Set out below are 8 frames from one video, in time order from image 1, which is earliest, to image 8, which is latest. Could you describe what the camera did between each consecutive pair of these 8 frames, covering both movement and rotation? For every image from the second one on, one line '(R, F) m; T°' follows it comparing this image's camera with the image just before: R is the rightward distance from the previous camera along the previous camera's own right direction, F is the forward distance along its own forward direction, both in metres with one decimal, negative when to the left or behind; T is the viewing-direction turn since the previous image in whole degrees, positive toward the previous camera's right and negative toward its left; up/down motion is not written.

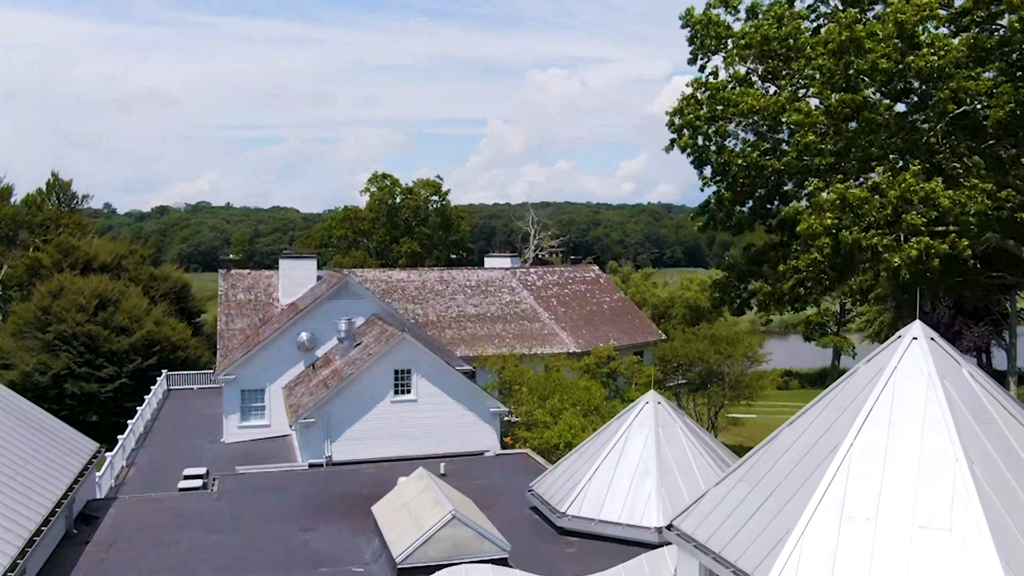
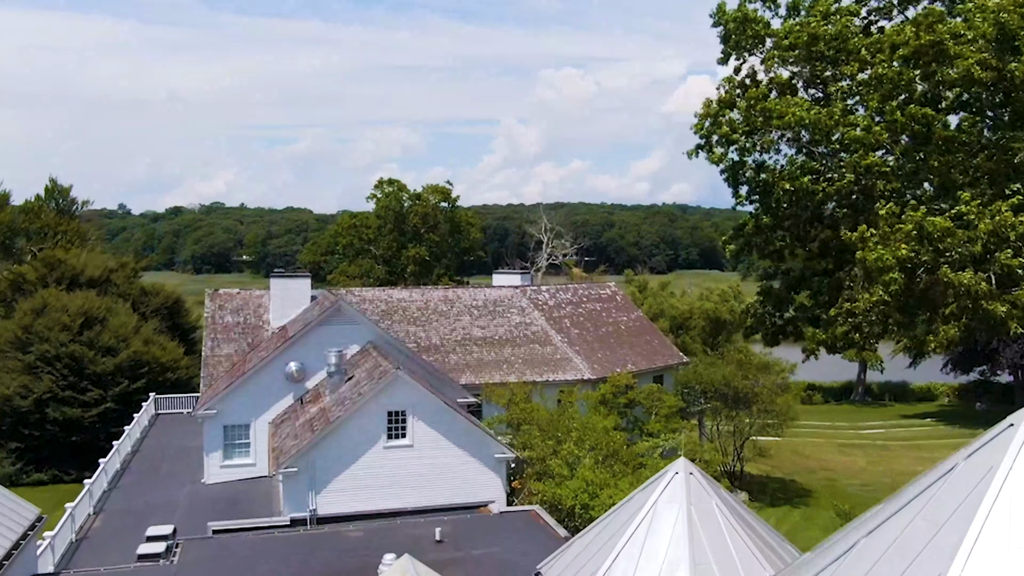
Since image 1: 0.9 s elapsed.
(+0.2, +2.9) m; -1°
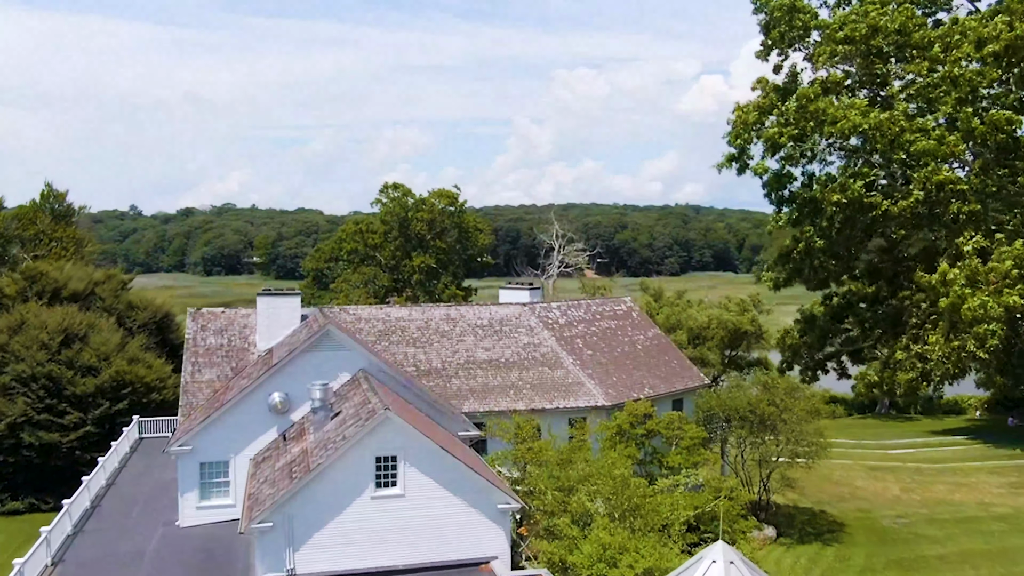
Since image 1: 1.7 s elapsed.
(+0.2, +2.8) m; -1°
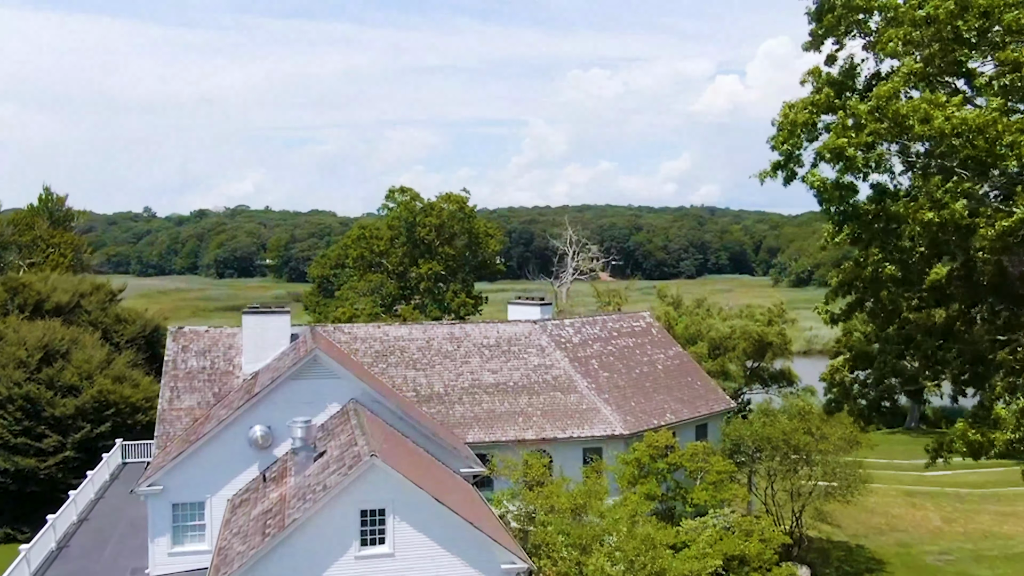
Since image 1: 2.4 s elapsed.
(+0.2, +2.8) m; -1°
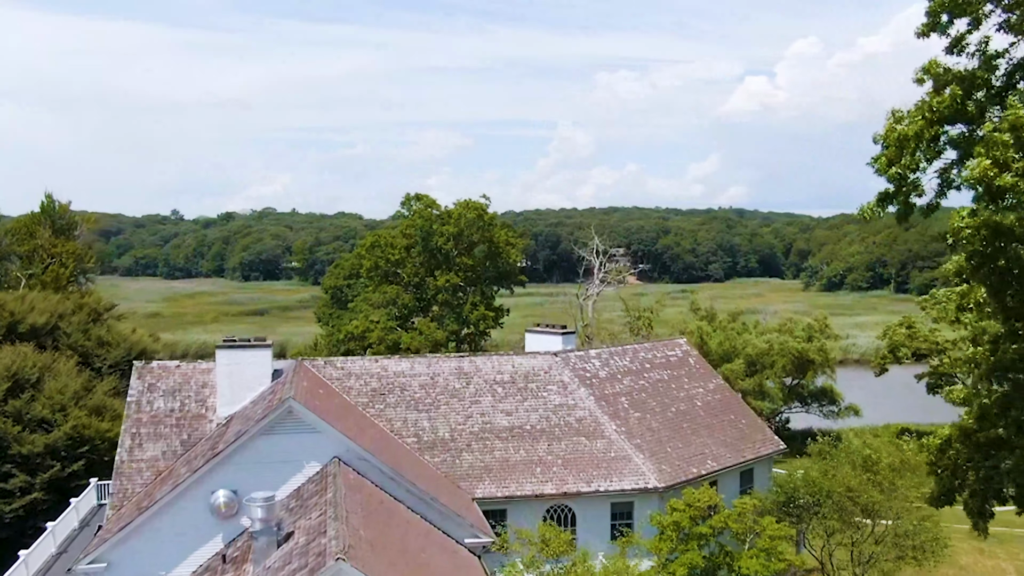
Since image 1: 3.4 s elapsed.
(+0.3, +4.1) m; -2°
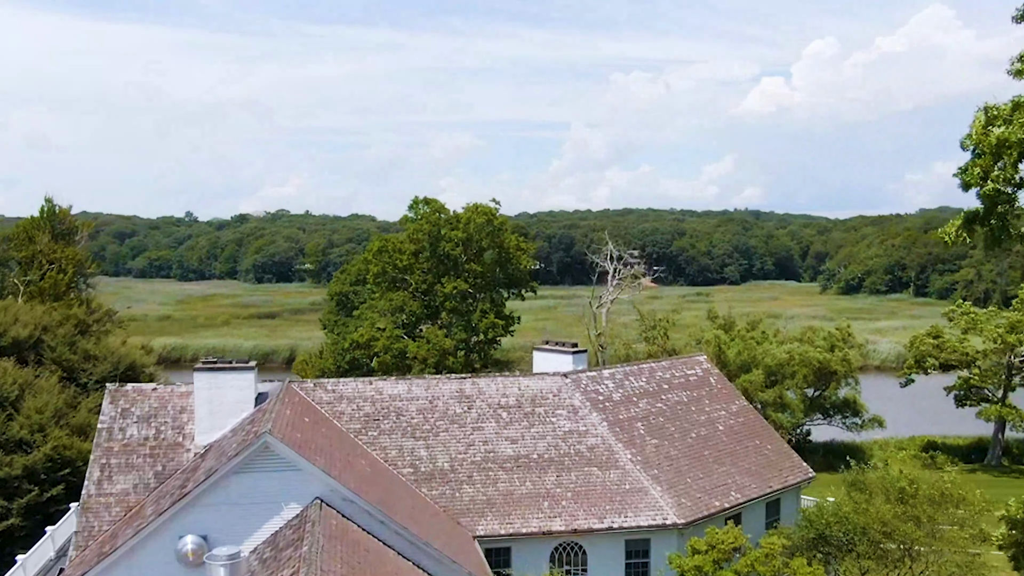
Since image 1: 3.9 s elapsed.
(+0.2, +2.2) m; -1°
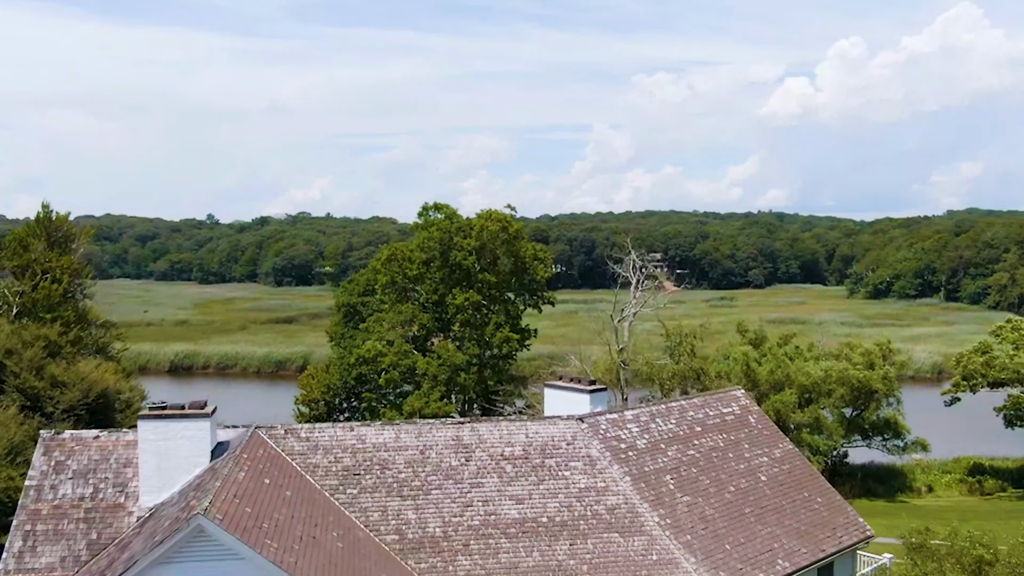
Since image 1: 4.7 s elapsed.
(+0.4, +3.8) m; -1°
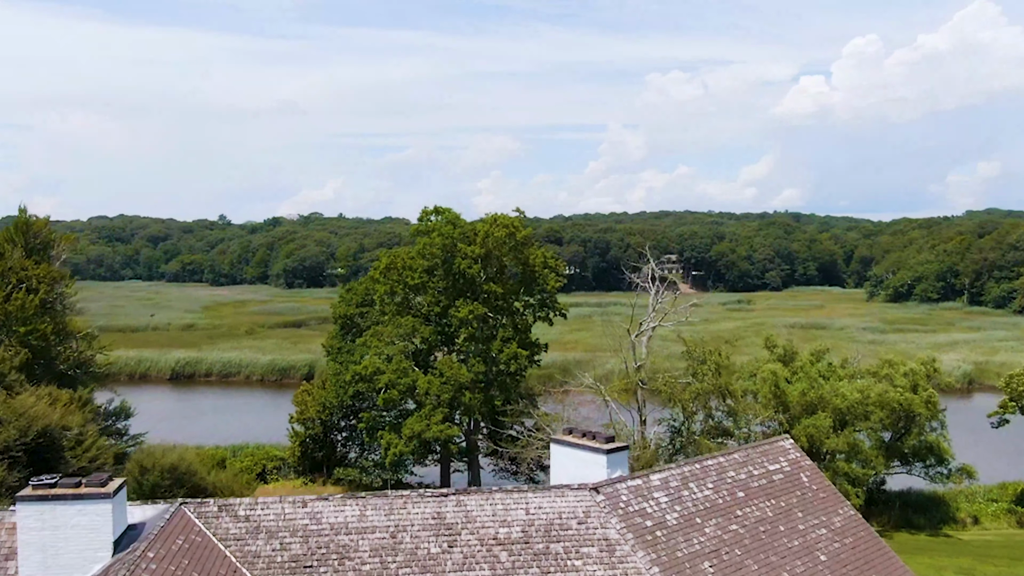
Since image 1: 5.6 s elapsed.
(+0.3, +4.6) m; -1°
